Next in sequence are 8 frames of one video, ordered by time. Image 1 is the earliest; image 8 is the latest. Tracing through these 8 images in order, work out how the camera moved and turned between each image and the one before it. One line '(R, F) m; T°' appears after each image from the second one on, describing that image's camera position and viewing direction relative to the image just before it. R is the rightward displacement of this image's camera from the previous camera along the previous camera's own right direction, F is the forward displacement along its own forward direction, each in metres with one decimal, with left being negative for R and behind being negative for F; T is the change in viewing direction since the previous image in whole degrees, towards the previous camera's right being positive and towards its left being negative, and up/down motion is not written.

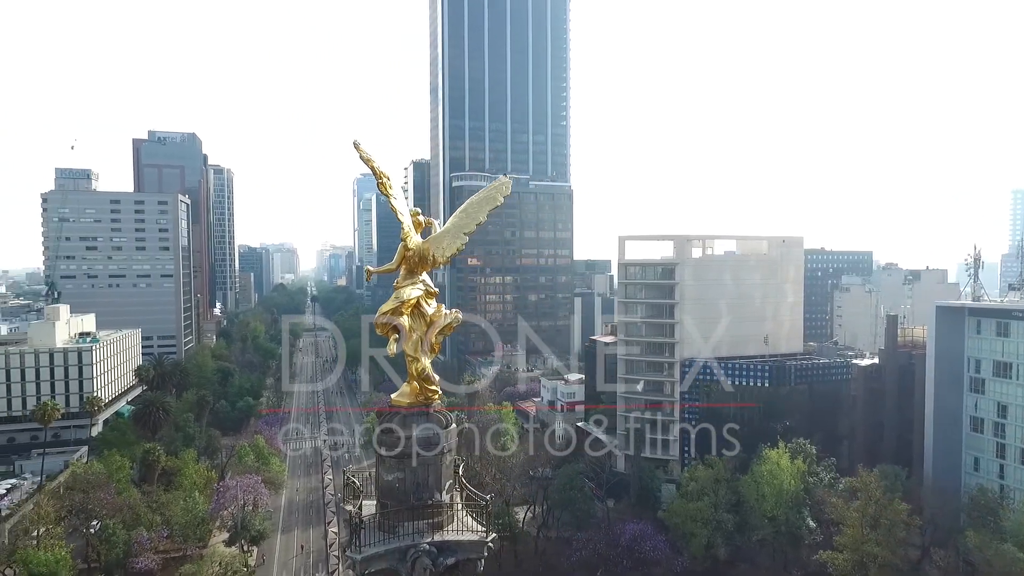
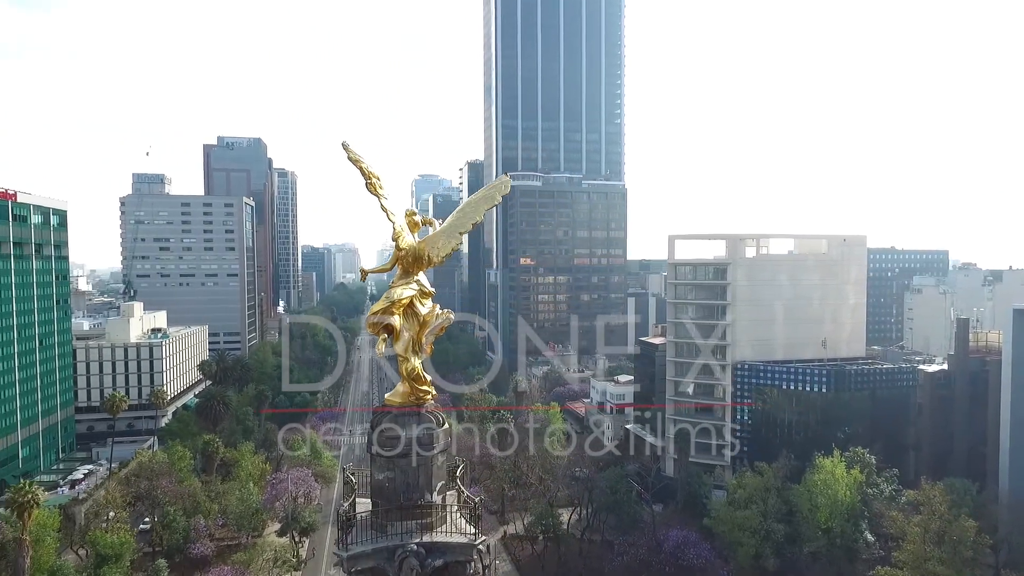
(+0.8, +0.1) m; -5°
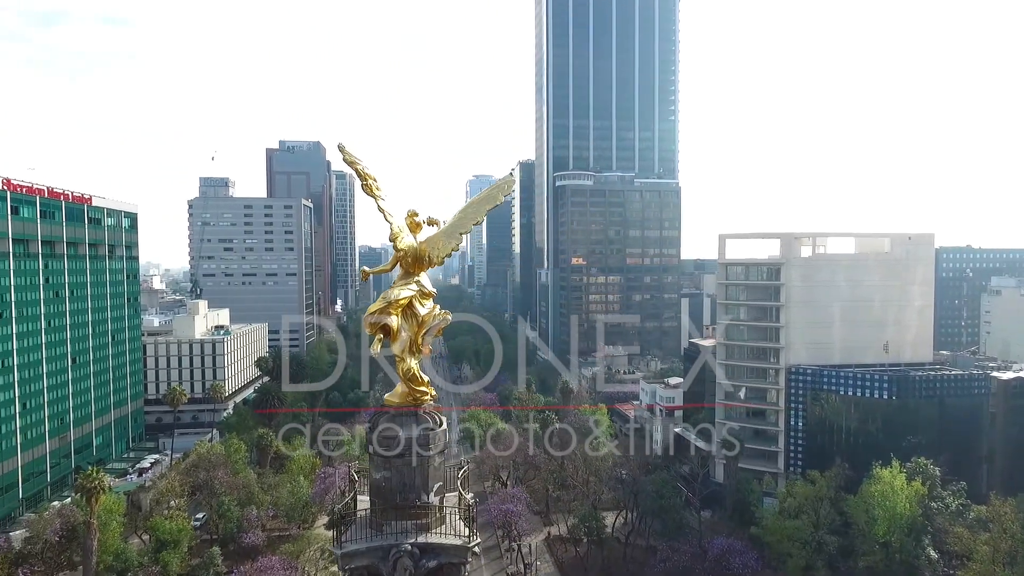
(+0.7, +0.1) m; -5°
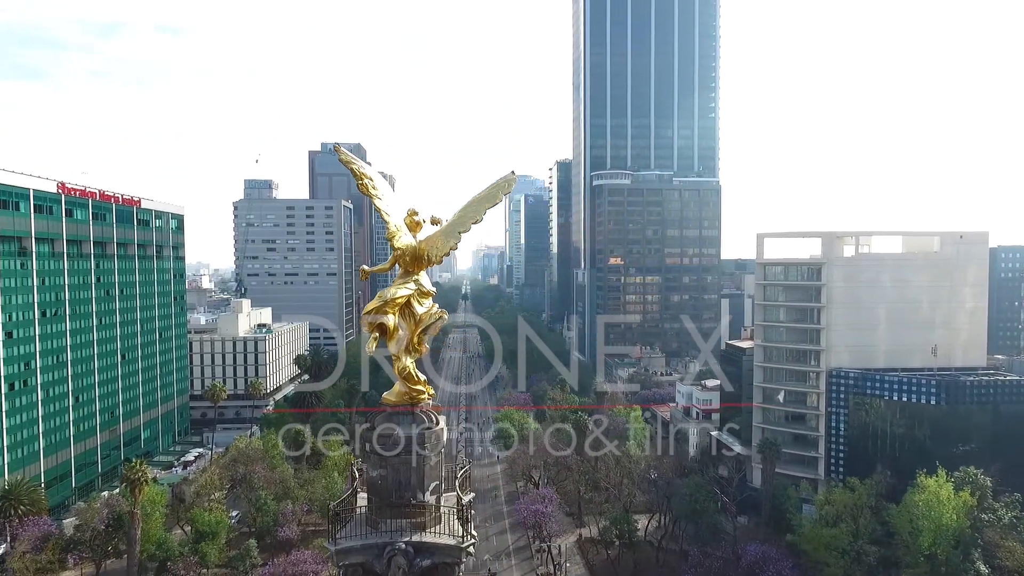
(+0.5, +0.1) m; -4°
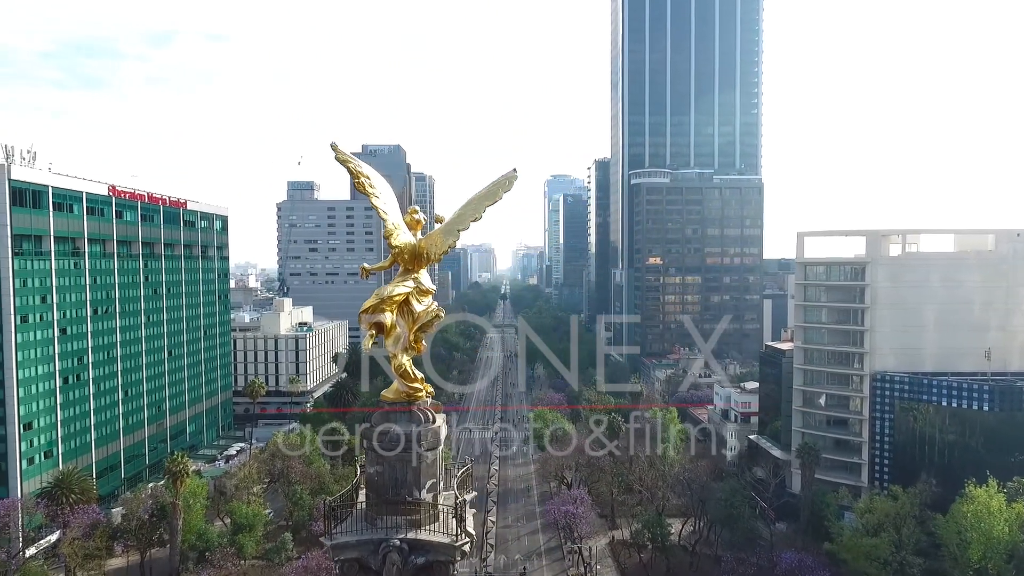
(+0.5, +0.1) m; -4°
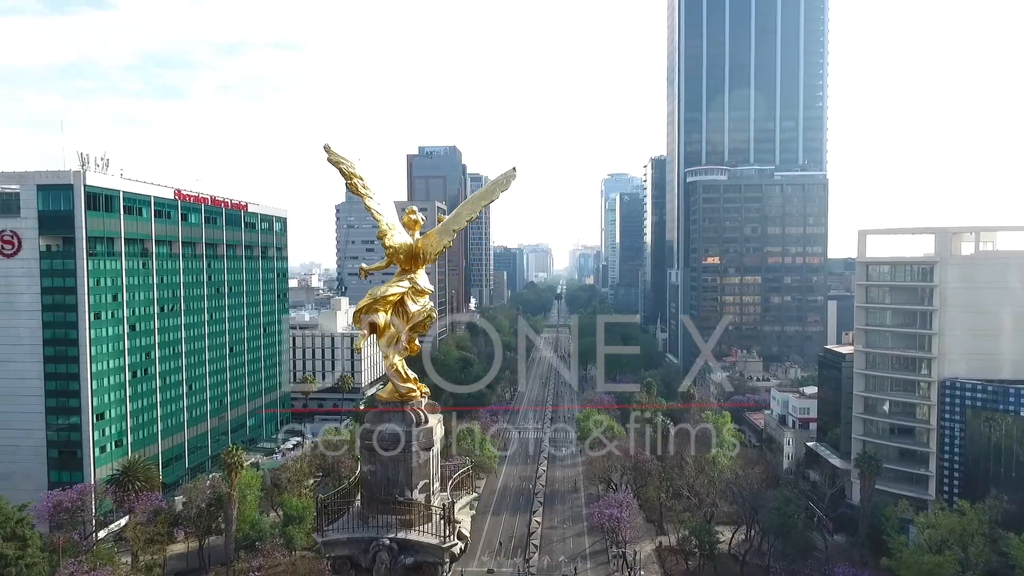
(+0.8, +0.1) m; -5°
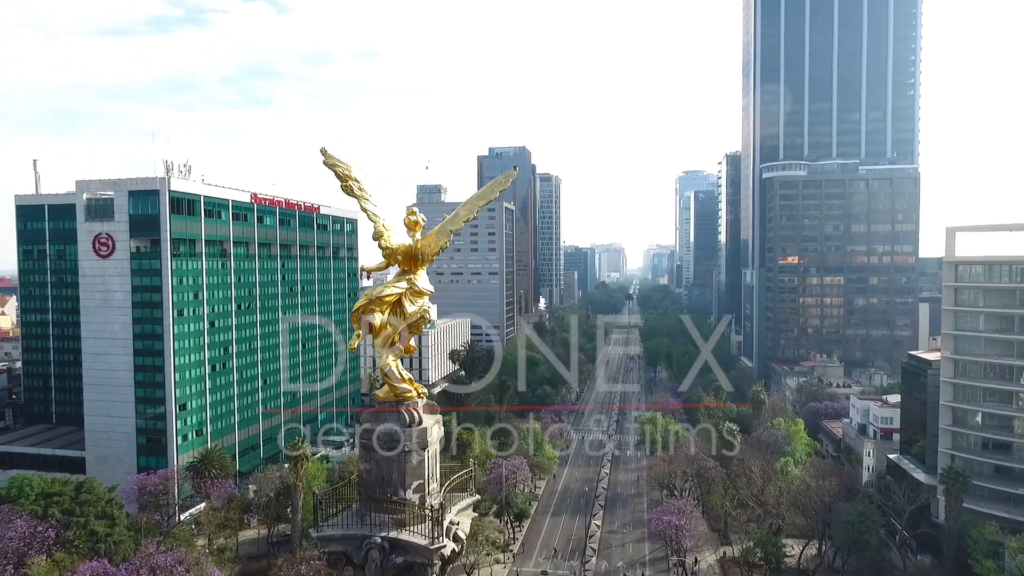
(+0.9, +0.2) m; -7°
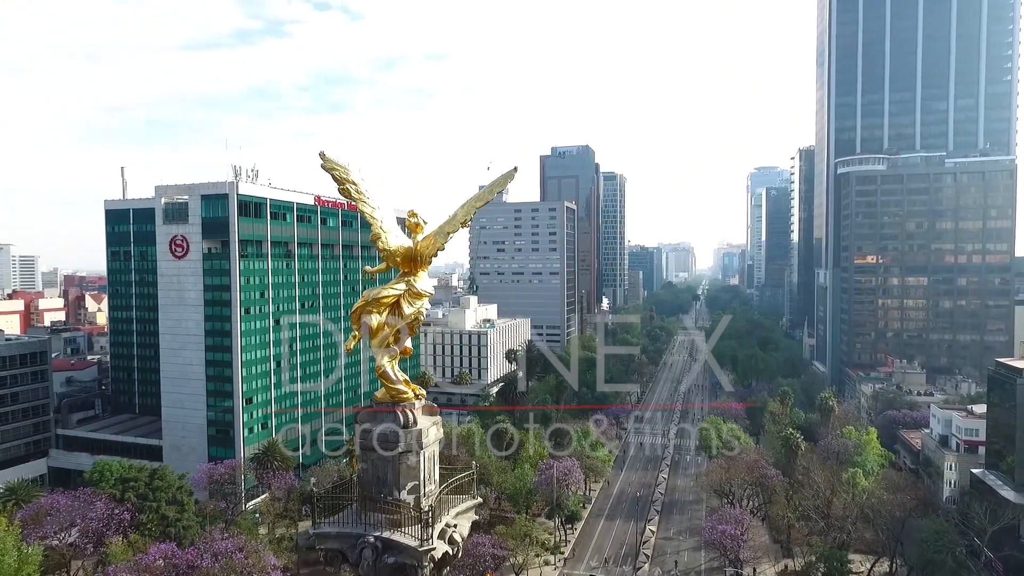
(+0.8, +0.2) m; -6°
